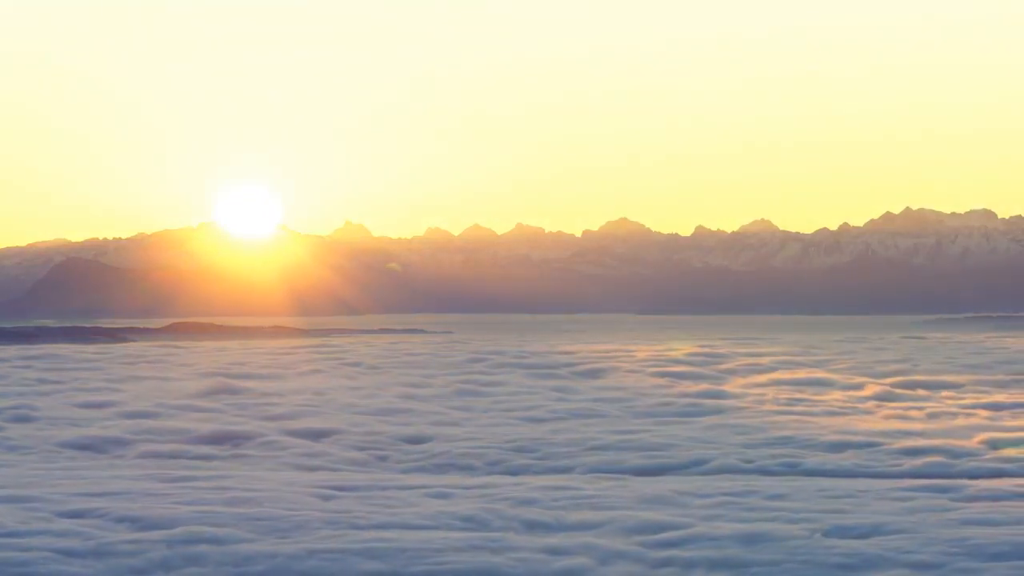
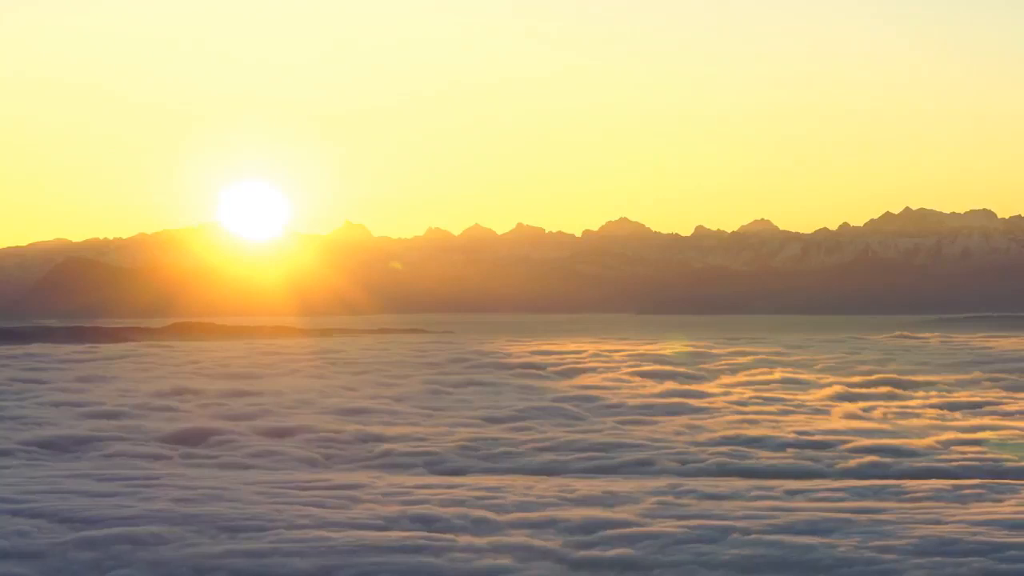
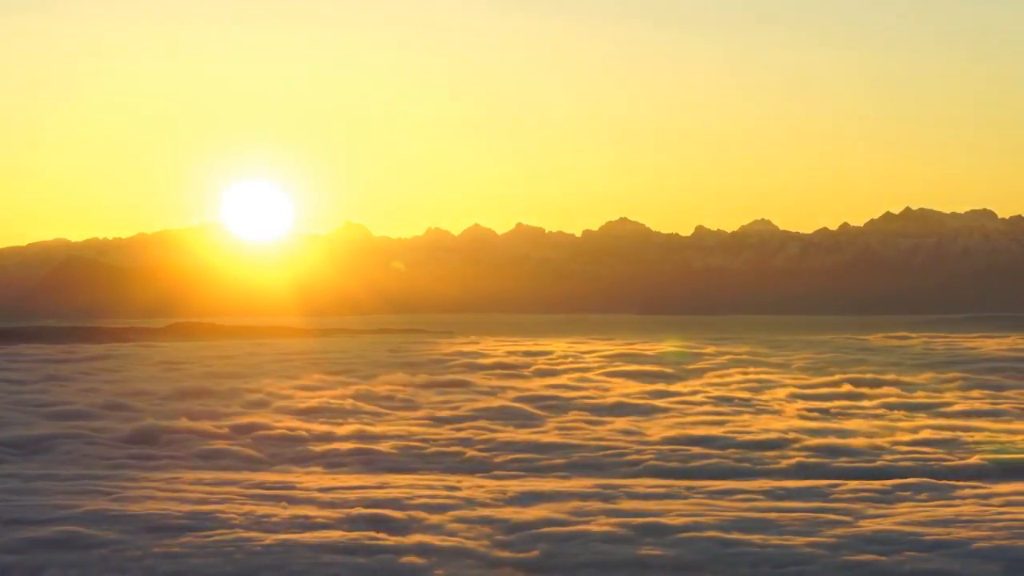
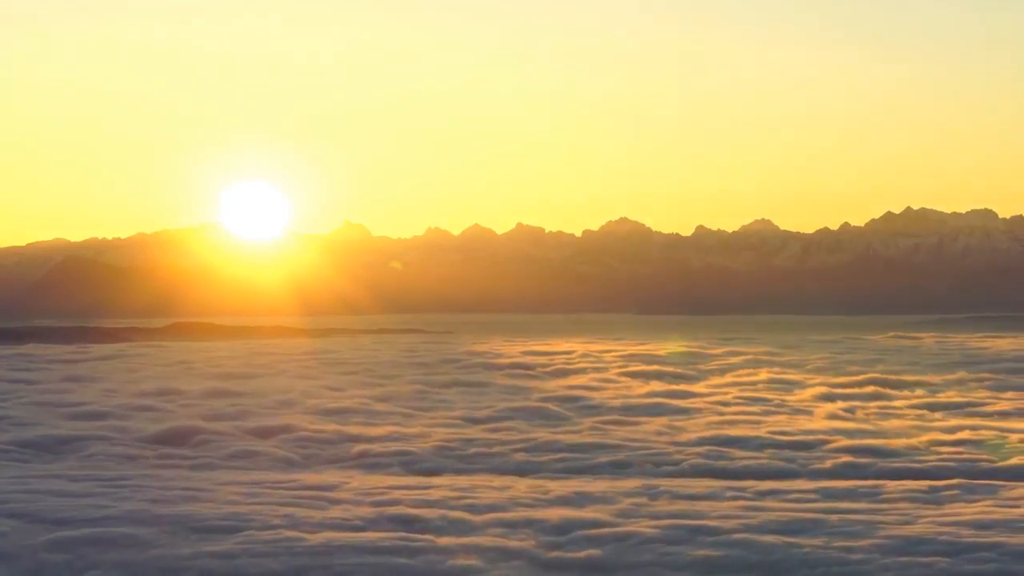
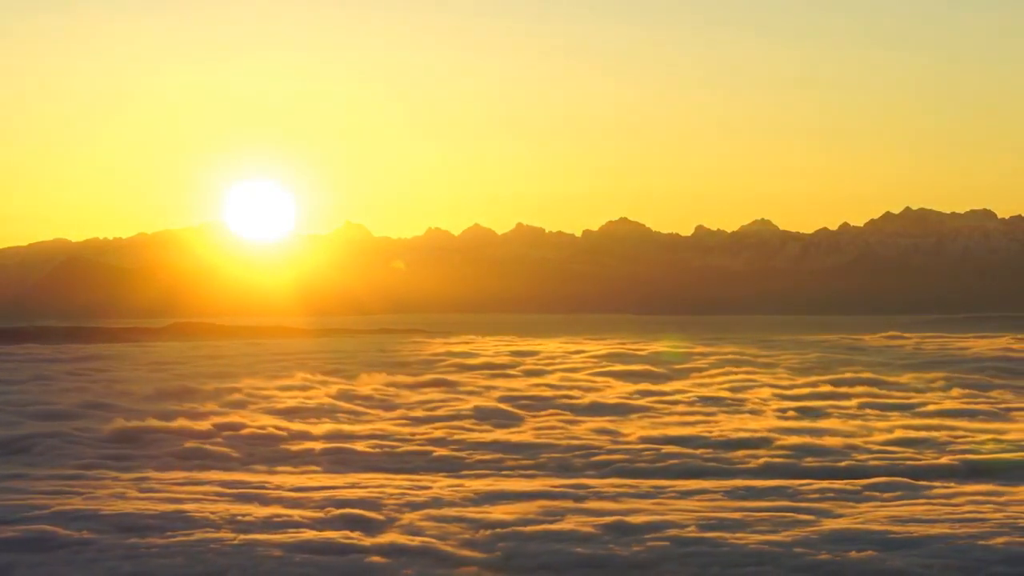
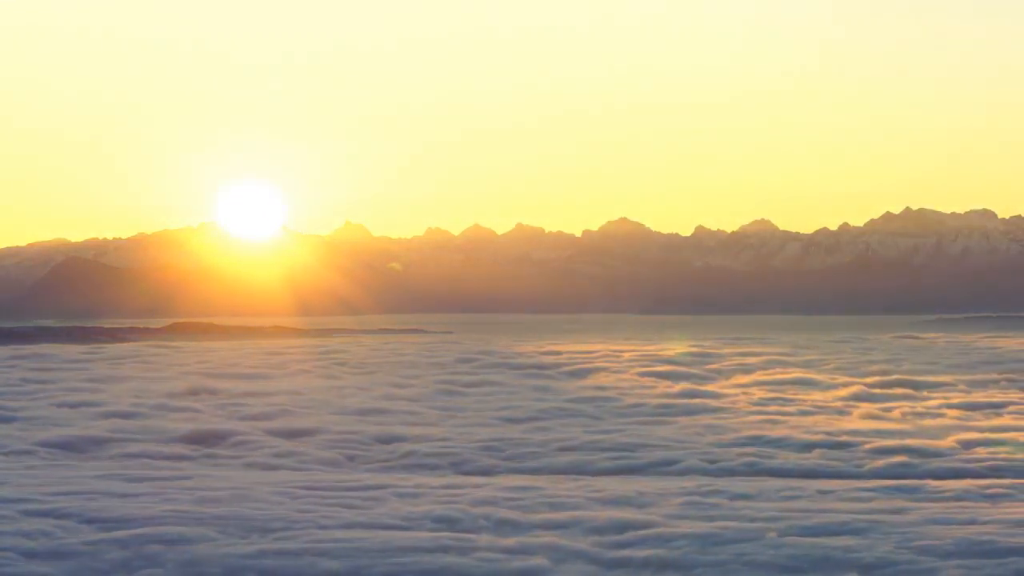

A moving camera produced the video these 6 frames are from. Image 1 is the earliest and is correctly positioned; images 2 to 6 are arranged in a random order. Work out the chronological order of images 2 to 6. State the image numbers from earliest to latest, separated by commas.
6, 2, 4, 3, 5
